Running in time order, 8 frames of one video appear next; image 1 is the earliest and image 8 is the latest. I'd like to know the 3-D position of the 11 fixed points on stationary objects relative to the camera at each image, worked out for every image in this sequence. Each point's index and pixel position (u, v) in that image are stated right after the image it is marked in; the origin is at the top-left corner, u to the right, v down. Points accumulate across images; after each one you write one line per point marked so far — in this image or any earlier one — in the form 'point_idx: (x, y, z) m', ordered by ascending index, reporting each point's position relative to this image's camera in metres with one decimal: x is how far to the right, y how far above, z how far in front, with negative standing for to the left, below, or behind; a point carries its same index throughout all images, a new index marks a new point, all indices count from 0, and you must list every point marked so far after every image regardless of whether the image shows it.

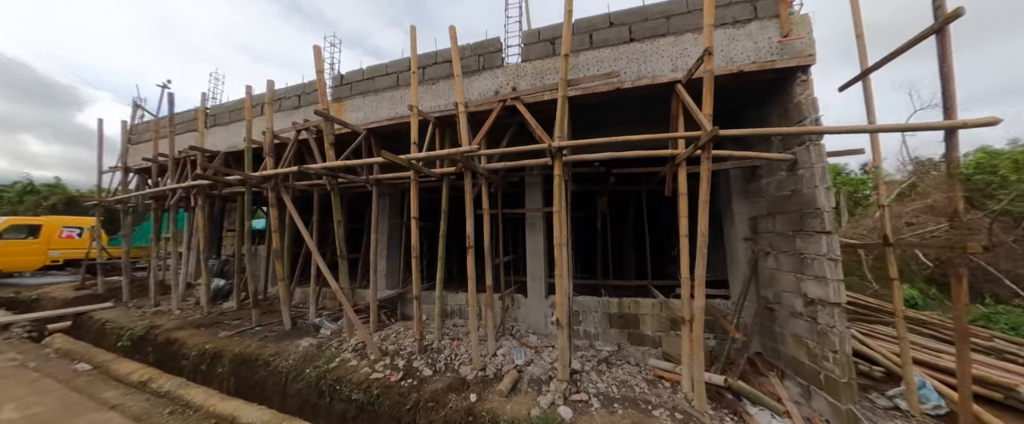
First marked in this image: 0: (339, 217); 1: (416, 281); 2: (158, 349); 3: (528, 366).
0: (-2.4, -0.1, +4.0) m
1: (-1.2, -0.9, +3.7) m
2: (-5.1, -2.0, +4.2) m
3: (+0.2, -1.8, +3.5) m
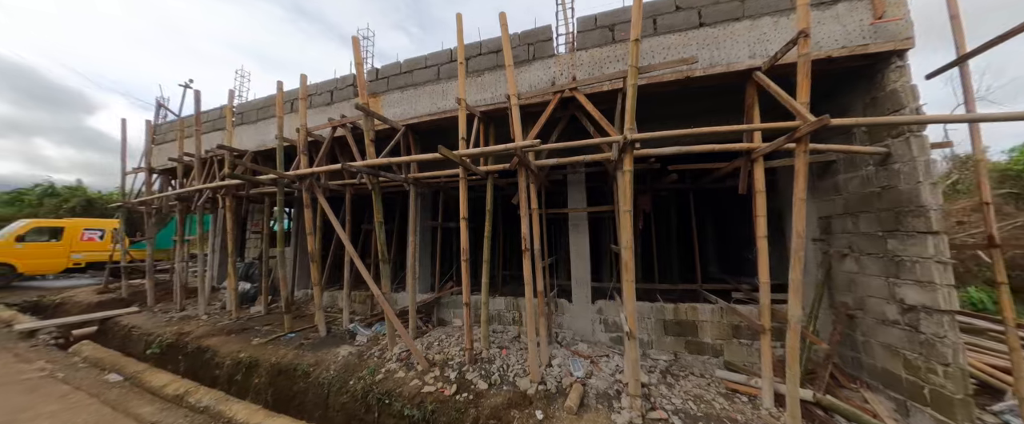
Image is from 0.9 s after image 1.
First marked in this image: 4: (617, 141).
0: (-1.7, -0.1, +3.7) m
1: (-0.5, -0.9, +3.4) m
2: (-4.4, -2.0, +4.0) m
3: (+0.9, -1.8, +3.3) m
4: (+1.0, +0.7, +2.9) m
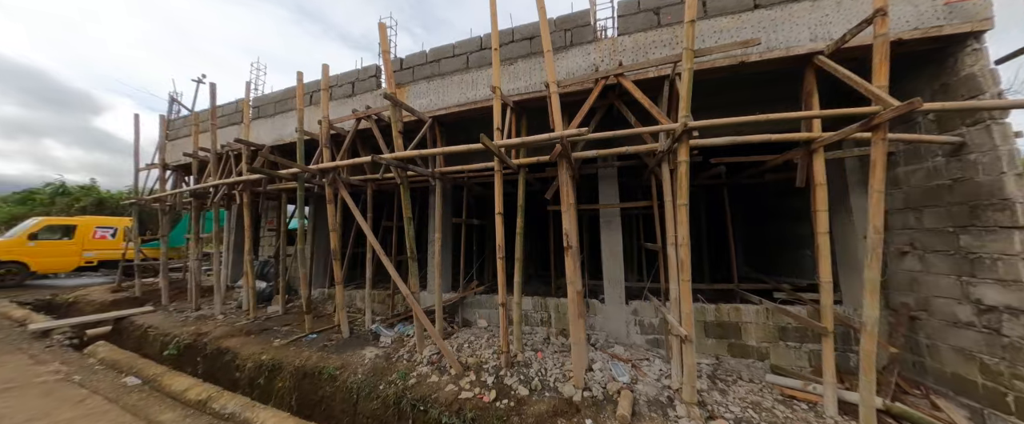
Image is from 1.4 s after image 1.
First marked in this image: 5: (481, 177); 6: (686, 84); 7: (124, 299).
0: (-1.3, 0.0, +3.6) m
1: (-0.1, -0.8, +3.2) m
2: (-4.0, -1.9, +3.9) m
3: (+1.3, -1.8, +3.1) m
4: (+1.5, +0.7, +2.7) m
5: (-0.5, +0.5, +4.6) m
6: (+1.6, +1.1, +2.6) m
7: (-7.2, -1.6, +5.4) m
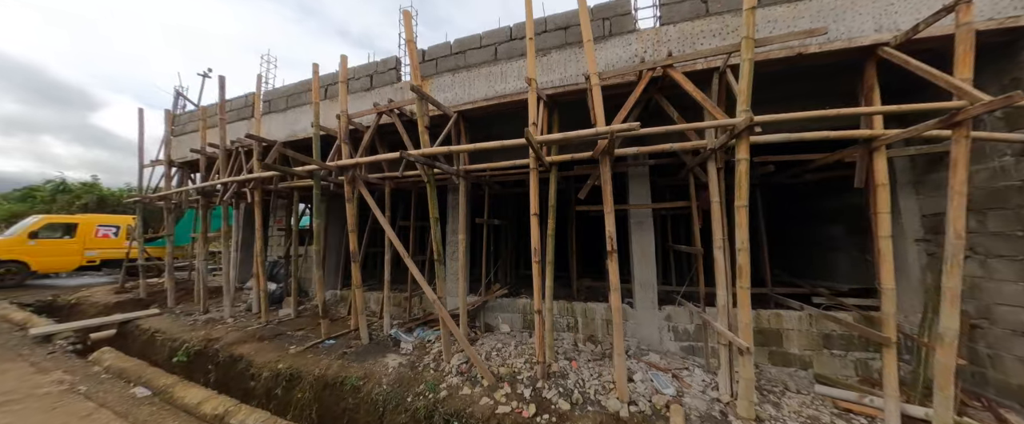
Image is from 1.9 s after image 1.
0: (-0.9, 0.0, +3.4) m
1: (+0.3, -0.8, +3.0) m
2: (-3.6, -1.9, +3.6) m
3: (+1.7, -1.8, +2.9) m
4: (+1.8, +0.7, +2.5) m
5: (-0.2, +0.5, +4.4) m
6: (+1.9, +1.1, +2.4) m
7: (-6.8, -1.6, +5.2) m
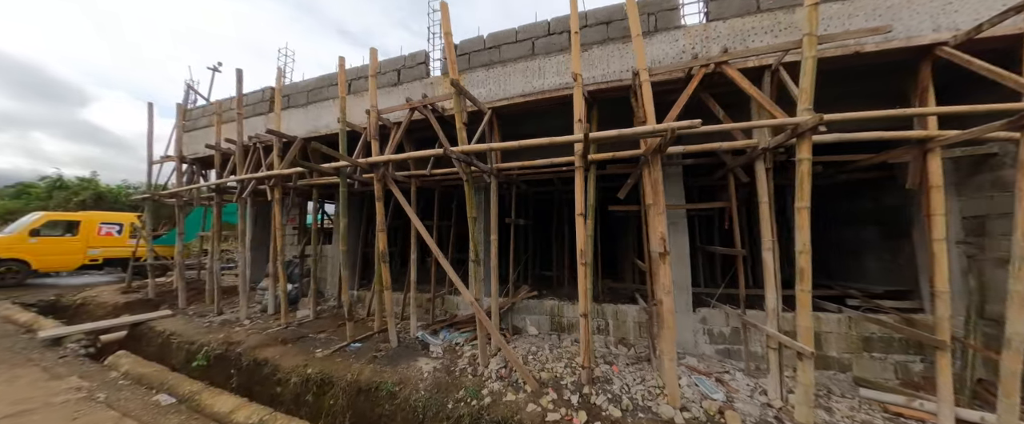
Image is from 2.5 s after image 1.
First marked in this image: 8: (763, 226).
0: (-0.5, 0.0, +3.2) m
1: (+0.7, -0.8, +2.9) m
2: (-3.2, -1.9, +3.5) m
3: (+2.1, -1.8, +2.8) m
4: (+2.3, +0.7, +2.4) m
5: (+0.3, +0.5, +4.3) m
6: (+2.4, +1.1, +2.4) m
7: (-6.4, -1.5, +5.0) m
8: (+2.5, -0.1, +3.0) m
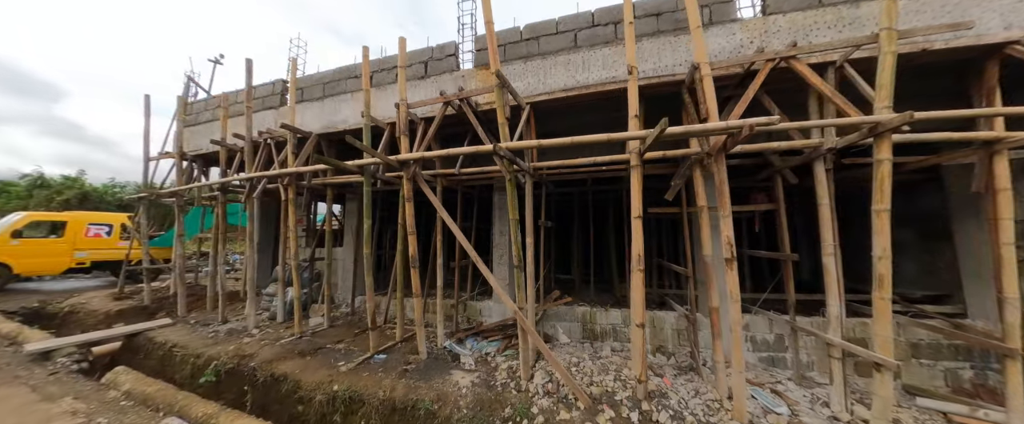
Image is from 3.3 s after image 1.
0: (0.0, 0.0, +3.0) m
1: (+1.2, -0.8, +2.7) m
2: (-2.7, -1.9, +3.2) m
3: (+2.6, -1.8, +2.7) m
4: (+2.8, +0.7, +2.3) m
5: (+0.7, +0.5, +4.1) m
6: (+2.9, +1.1, +2.3) m
7: (-6.0, -1.5, +4.6) m
8: (+3.0, -0.2, +2.8) m
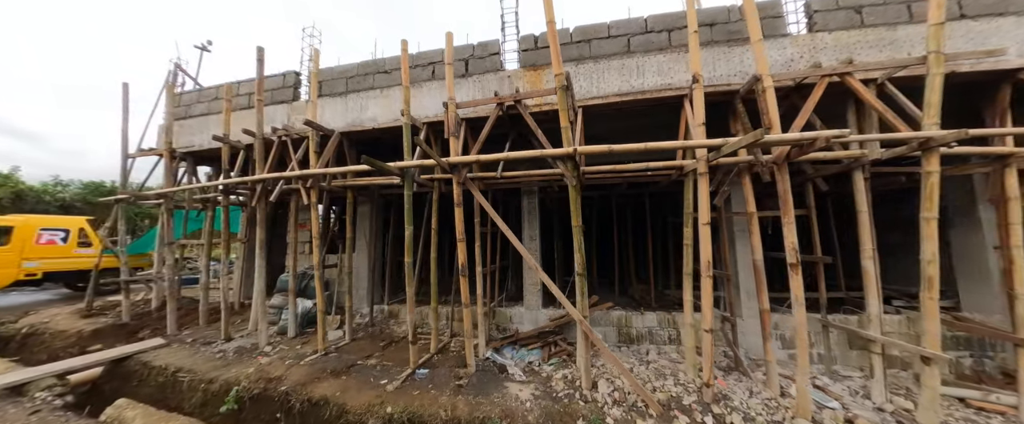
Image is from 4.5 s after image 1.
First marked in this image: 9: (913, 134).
0: (+0.6, -0.1, +3.0) m
1: (+1.8, -0.9, +2.8) m
2: (-2.1, -2.0, +2.9) m
3: (+3.2, -1.9, +2.8) m
4: (+3.5, +0.6, +2.5) m
5: (+1.2, +0.4, +4.1) m
6: (+3.6, +1.0, +2.5) m
7: (-5.5, -1.6, +4.0) m
8: (+3.6, -0.2, +3.1) m
9: (+3.3, +0.7, +2.5) m
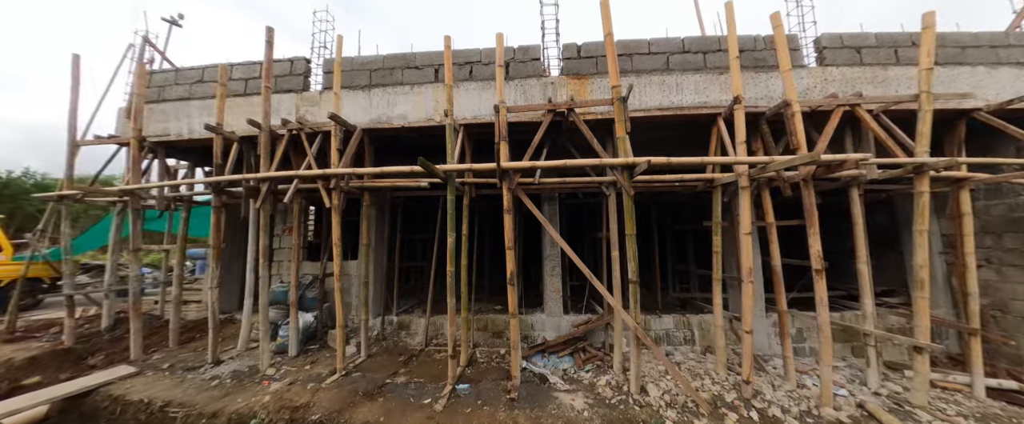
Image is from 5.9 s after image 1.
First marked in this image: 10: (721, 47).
0: (+1.2, -0.2, +3.0) m
1: (+2.4, -1.0, +3.0) m
2: (-1.5, -2.0, +2.5) m
3: (+3.8, -2.0, +3.2) m
4: (+4.1, +0.5, +3.0) m
5: (+1.6, +0.3, +4.2) m
6: (+4.2, +0.9, +2.9) m
7: (-5.0, -1.6, +3.2) m
8: (+4.1, -0.4, +3.5) m
9: (+3.9, +0.5, +2.9) m
10: (+2.5, +2.0, +3.5) m
